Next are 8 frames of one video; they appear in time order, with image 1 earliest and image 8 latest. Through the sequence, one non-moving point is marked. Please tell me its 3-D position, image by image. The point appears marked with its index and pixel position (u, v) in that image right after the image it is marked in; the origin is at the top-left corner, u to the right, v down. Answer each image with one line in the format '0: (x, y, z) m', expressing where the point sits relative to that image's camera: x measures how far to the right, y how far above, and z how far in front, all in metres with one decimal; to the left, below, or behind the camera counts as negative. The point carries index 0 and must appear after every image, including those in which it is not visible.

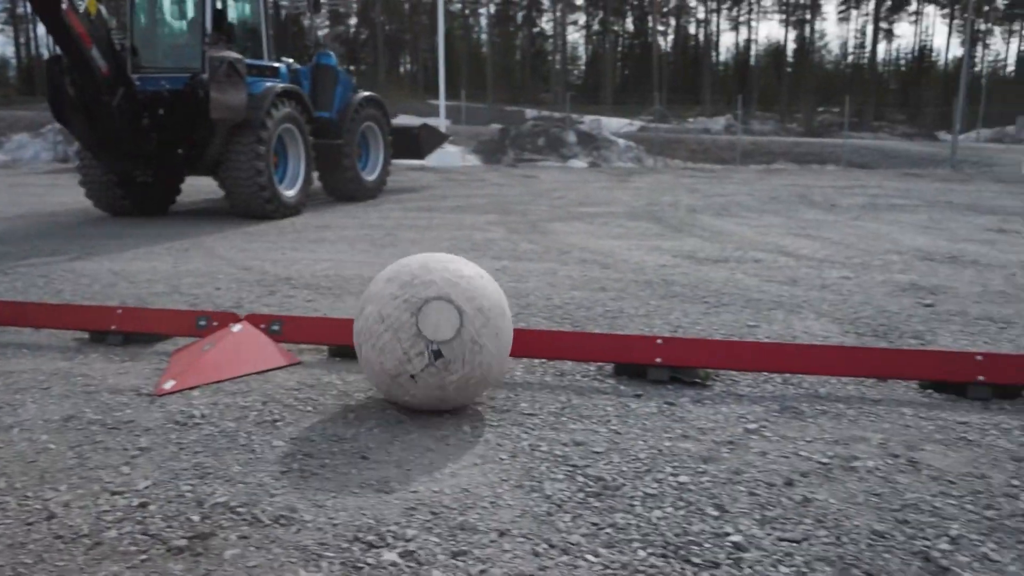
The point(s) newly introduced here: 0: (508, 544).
0: (0.0, -0.9, +2.9) m
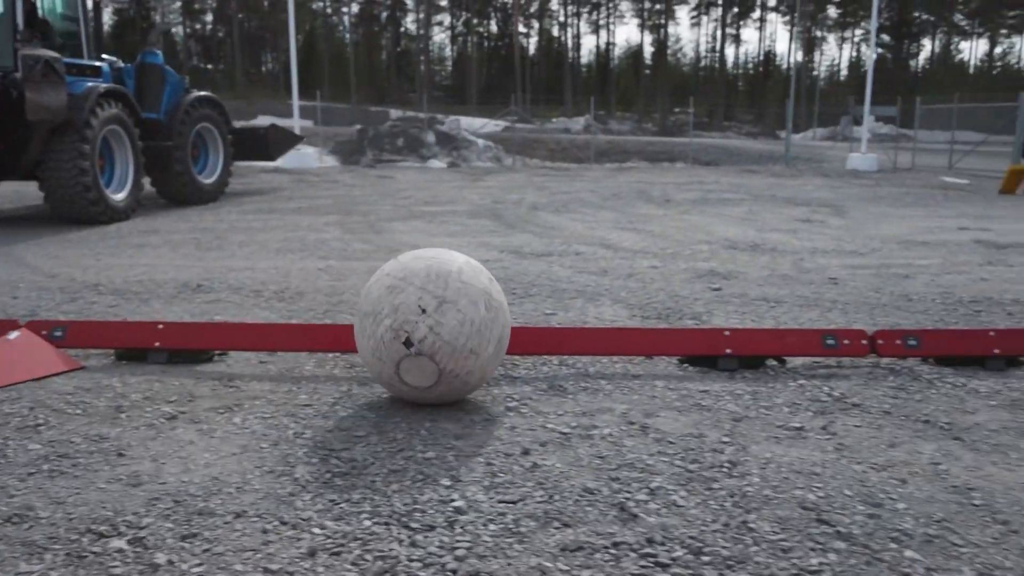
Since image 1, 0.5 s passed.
0: (-1.0, -0.9, +3.0) m
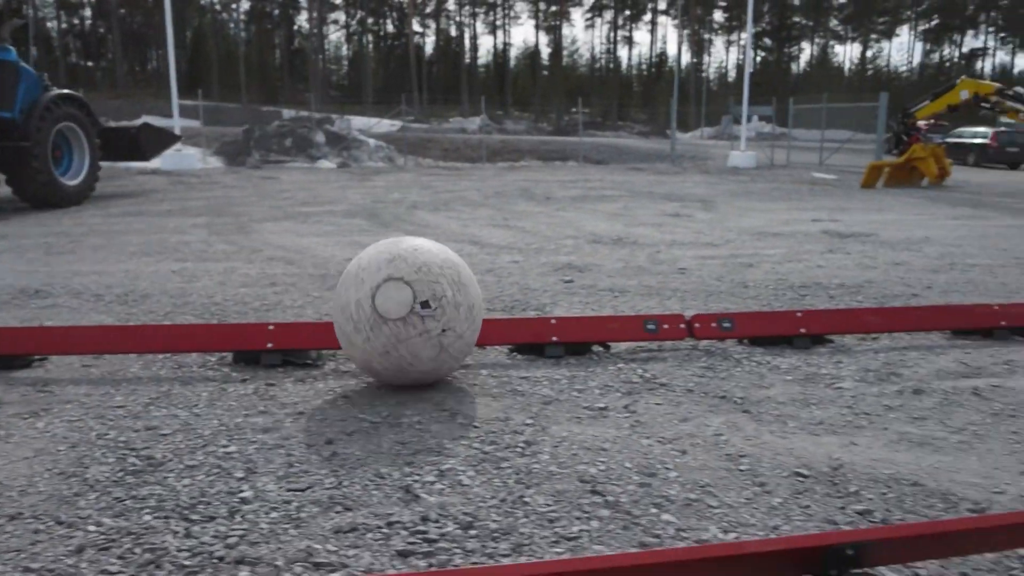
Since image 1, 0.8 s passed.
0: (-1.8, -0.9, +2.9) m
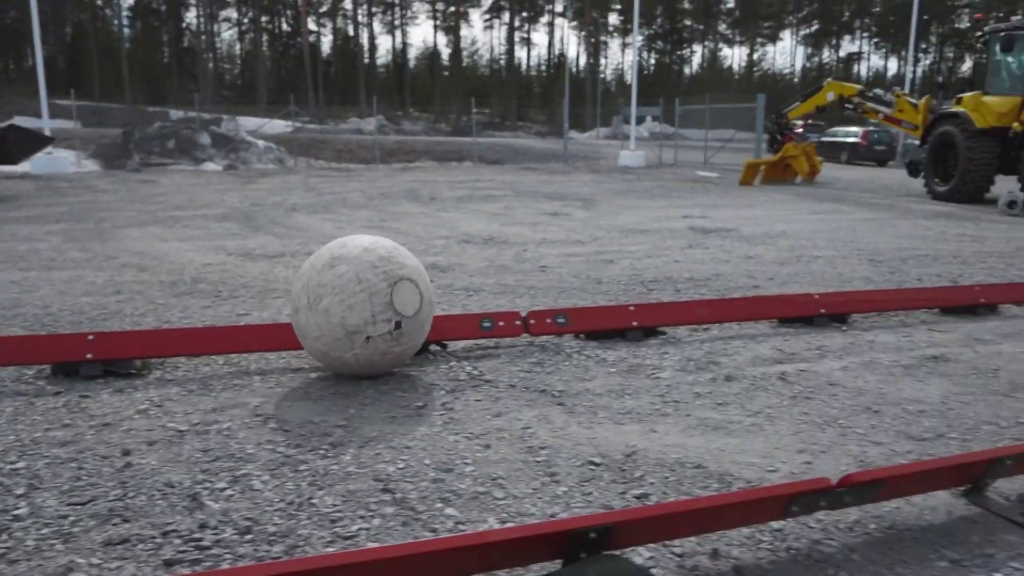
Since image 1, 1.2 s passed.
0: (-2.6, -0.9, +2.7) m
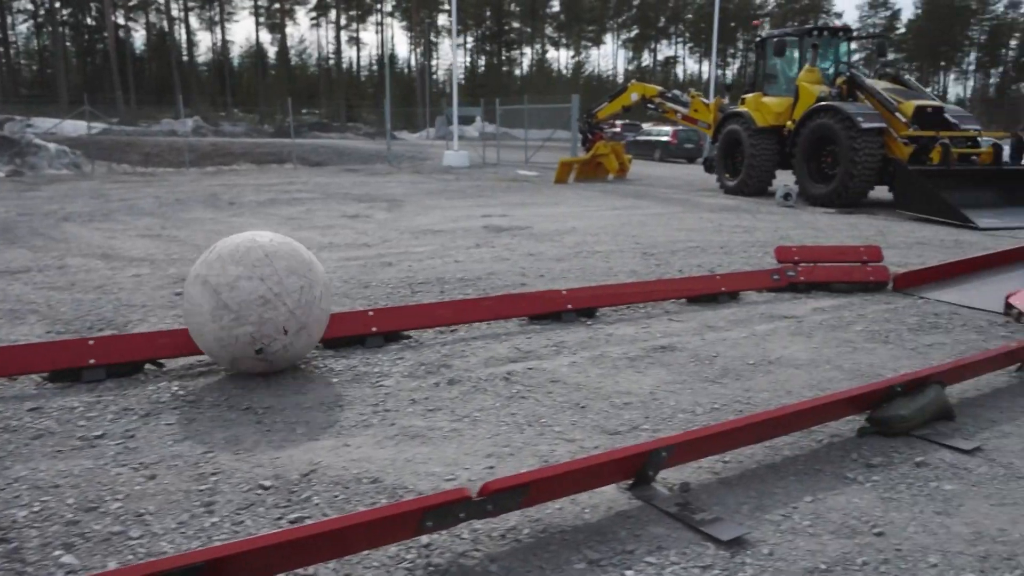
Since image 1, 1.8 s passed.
0: (-3.7, -1.1, +2.0) m
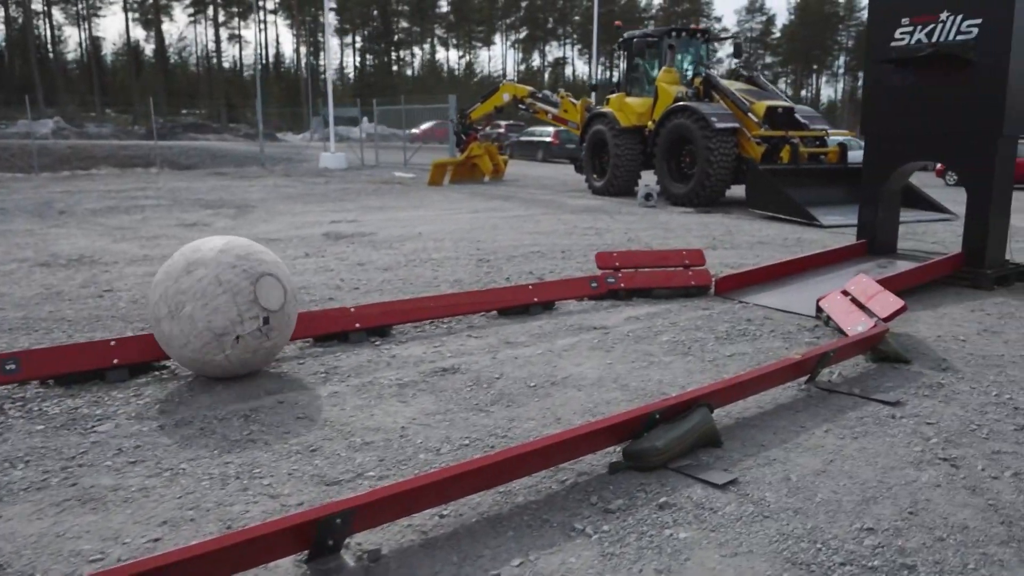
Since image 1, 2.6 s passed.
0: (-4.6, -1.3, +1.0) m
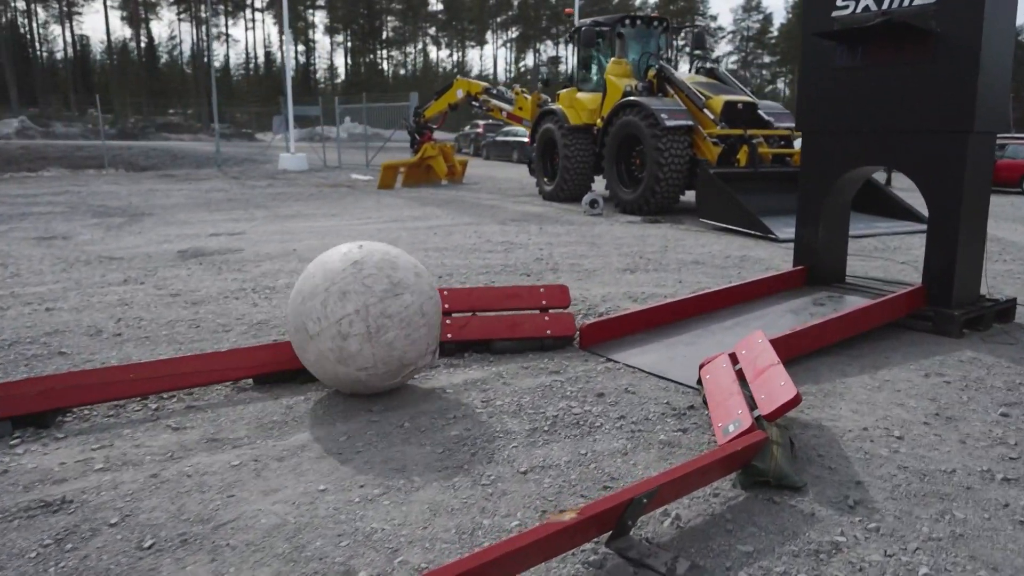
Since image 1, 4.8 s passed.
0: (-5.9, -1.6, -0.8) m
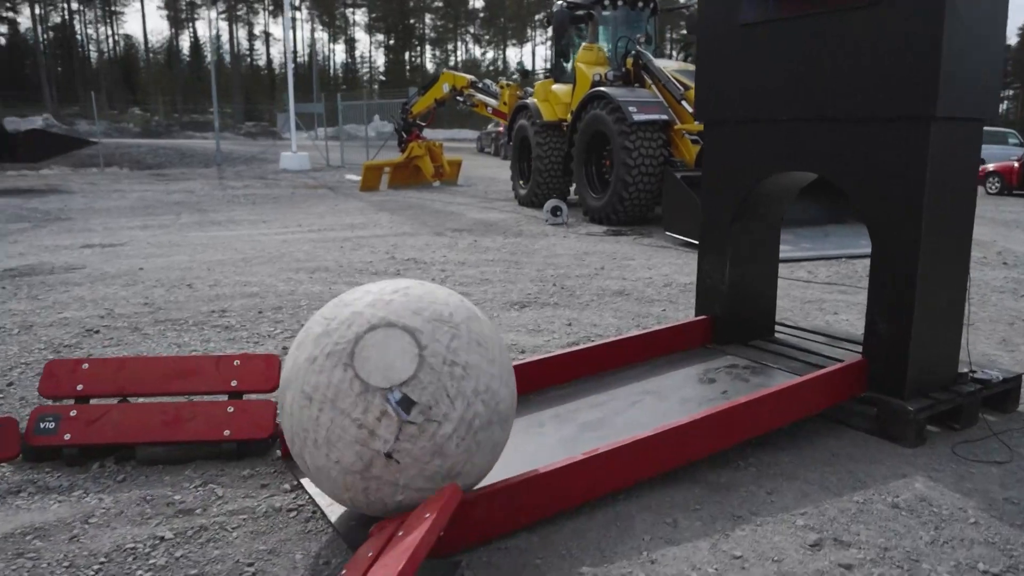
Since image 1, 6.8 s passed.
0: (-7.6, -1.8, -2.3) m
